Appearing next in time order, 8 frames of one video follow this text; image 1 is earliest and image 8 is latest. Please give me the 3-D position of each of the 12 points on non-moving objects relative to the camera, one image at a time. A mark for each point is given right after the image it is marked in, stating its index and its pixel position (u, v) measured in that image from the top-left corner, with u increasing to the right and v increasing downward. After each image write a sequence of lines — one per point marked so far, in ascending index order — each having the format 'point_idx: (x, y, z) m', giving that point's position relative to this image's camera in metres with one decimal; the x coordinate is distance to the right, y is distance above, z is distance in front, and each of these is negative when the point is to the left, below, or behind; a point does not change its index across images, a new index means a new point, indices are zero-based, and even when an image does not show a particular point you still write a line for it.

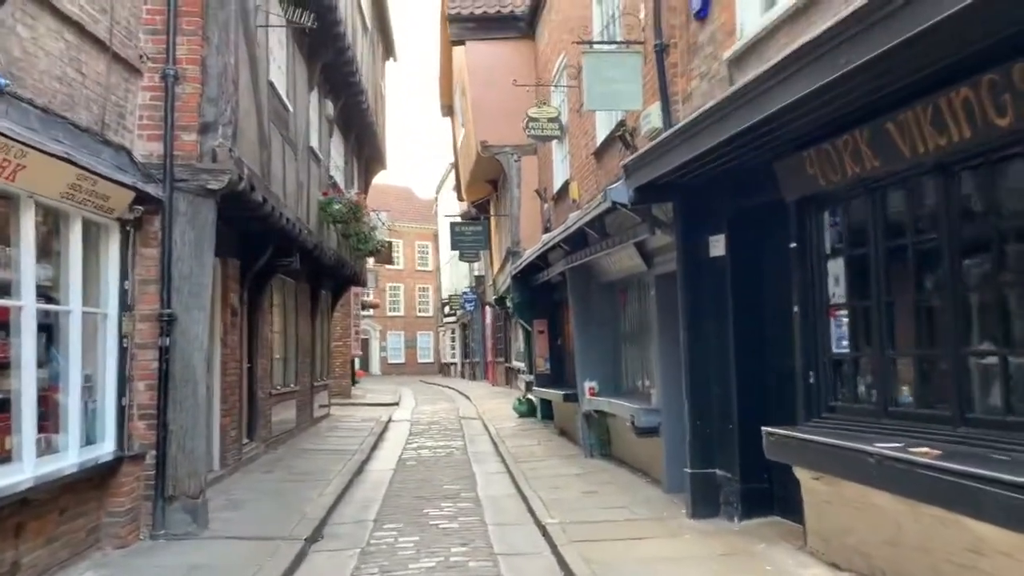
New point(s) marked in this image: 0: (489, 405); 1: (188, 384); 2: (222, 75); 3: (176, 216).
0: (-0.4, -2.5, +18.9) m
1: (-2.5, -0.8, +6.9) m
2: (-2.3, +1.7, +7.1) m
3: (-2.6, +0.6, +6.9) m
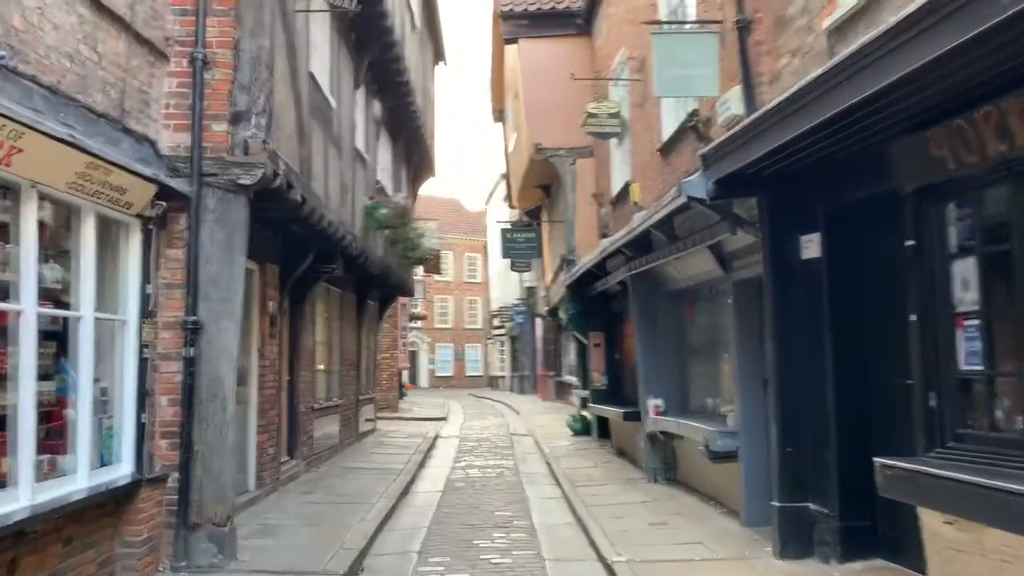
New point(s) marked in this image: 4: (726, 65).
0: (+0.6, -2.8, +18.1) m
1: (-2.1, -0.8, +6.2) m
2: (-1.9, +1.7, +6.5) m
3: (-2.2, +0.5, +6.3) m
4: (+1.8, +1.8, +7.3) m
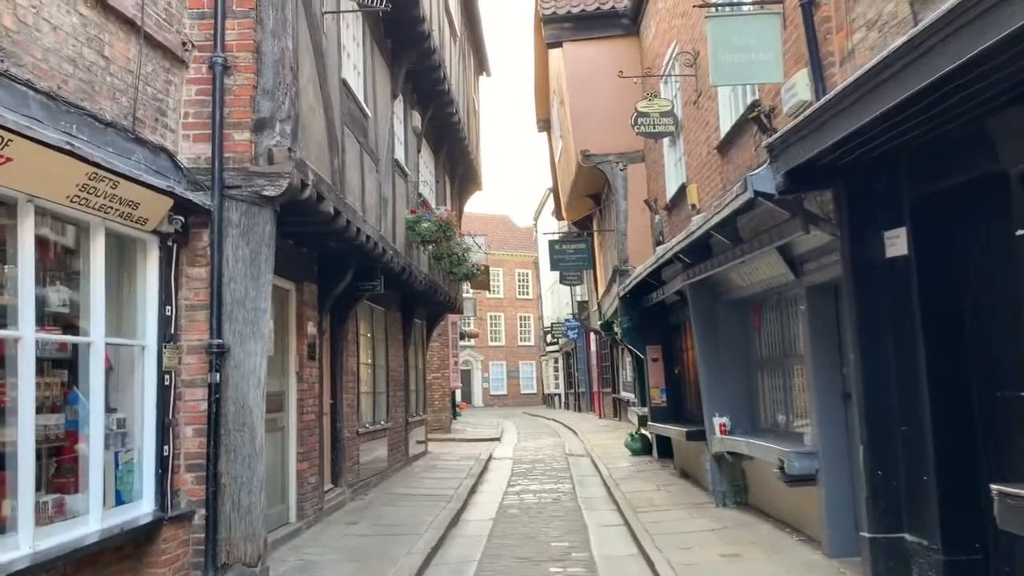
0: (+1.7, -3.0, +17.4) m
1: (-1.7, -0.9, +5.7) m
2: (-1.6, +1.5, +6.0) m
3: (-1.9, +0.4, +5.8) m
4: (+2.1, +1.8, +6.6) m
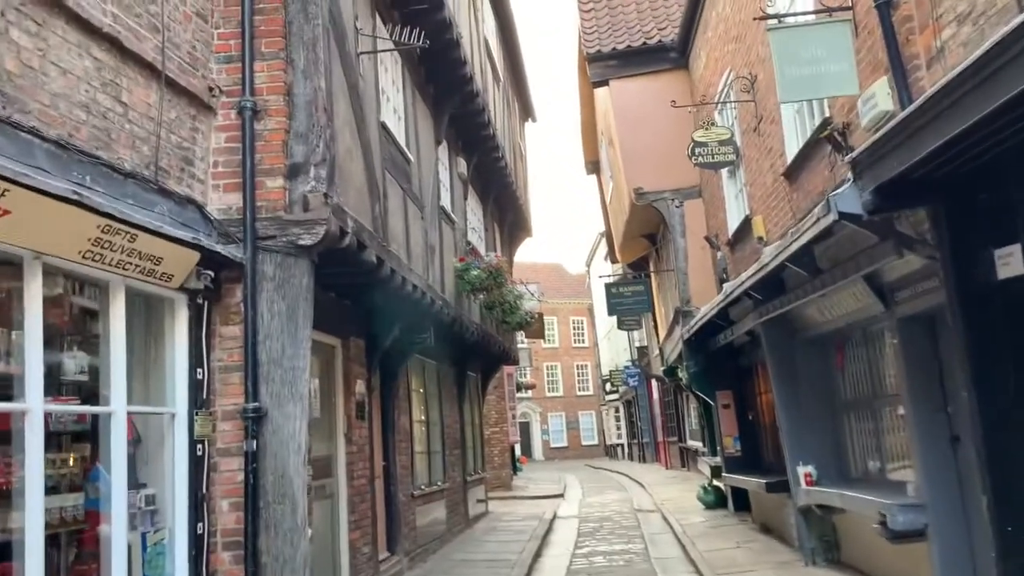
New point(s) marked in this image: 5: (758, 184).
0: (+2.9, -3.9, +16.5) m
1: (-1.4, -1.3, +5.2) m
2: (-1.3, +1.2, +5.7) m
3: (-1.5, 0.0, +5.4) m
4: (+2.4, +1.6, +6.0) m
5: (+2.5, +1.1, +9.1) m
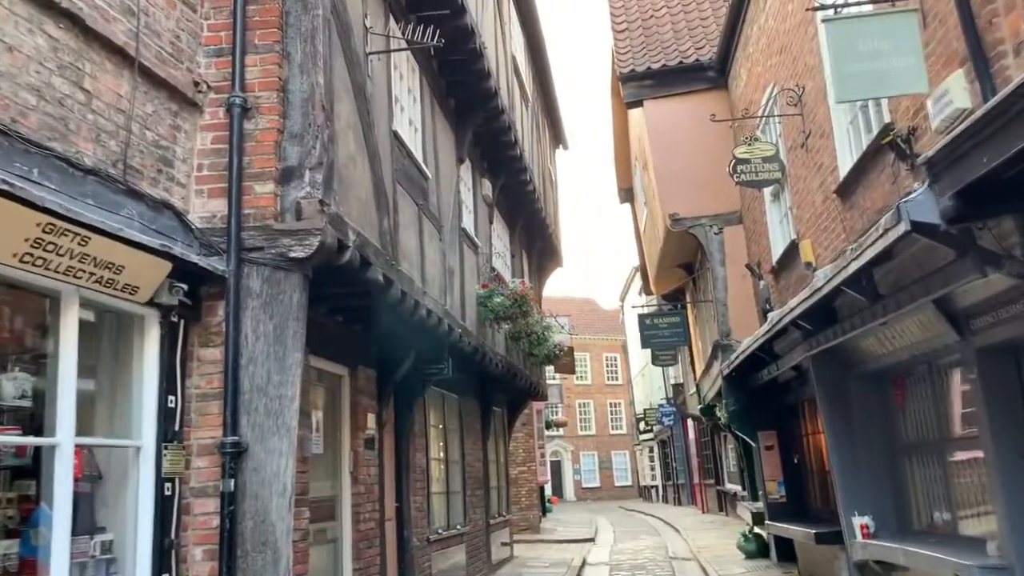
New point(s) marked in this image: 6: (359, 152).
0: (+3.4, -4.4, +15.5) m
1: (-1.3, -1.4, +4.5) m
2: (-1.2, +1.1, +5.1) m
3: (-1.4, -0.1, +4.8) m
4: (+2.5, +1.4, +5.3) m
5: (+2.8, +0.8, +8.4) m
6: (-1.0, +0.9, +5.7) m
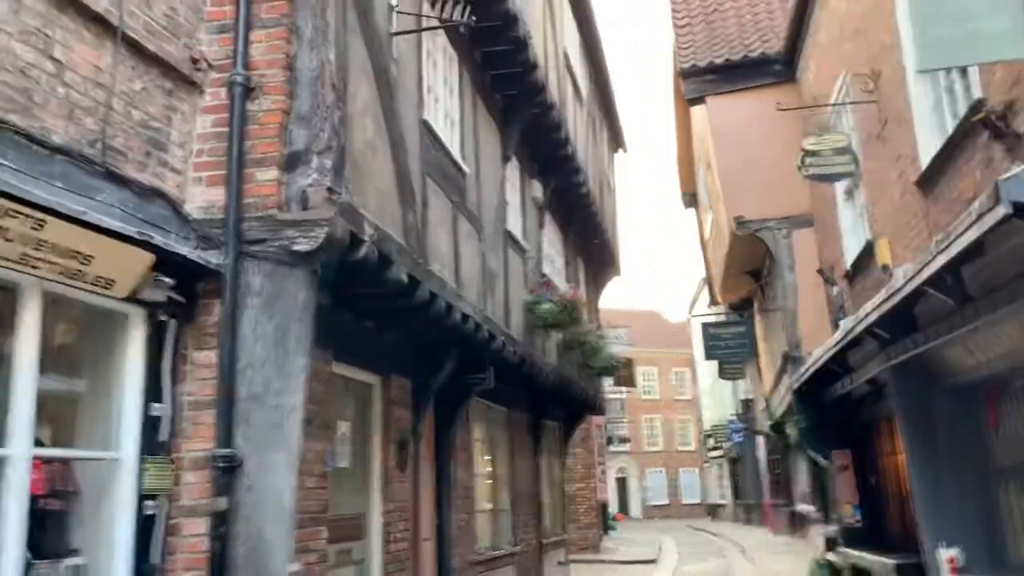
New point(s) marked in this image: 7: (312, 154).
0: (+4.4, -4.6, +14.6) m
1: (-1.2, -1.3, +4.0) m
2: (-1.0, +1.1, +4.6) m
3: (-1.3, 0.0, +4.3) m
4: (+2.7, +1.4, +4.6) m
5: (+3.2, +0.7, +7.6) m
6: (-0.8, +0.9, +5.2) m
7: (-1.0, +0.7, +4.5) m
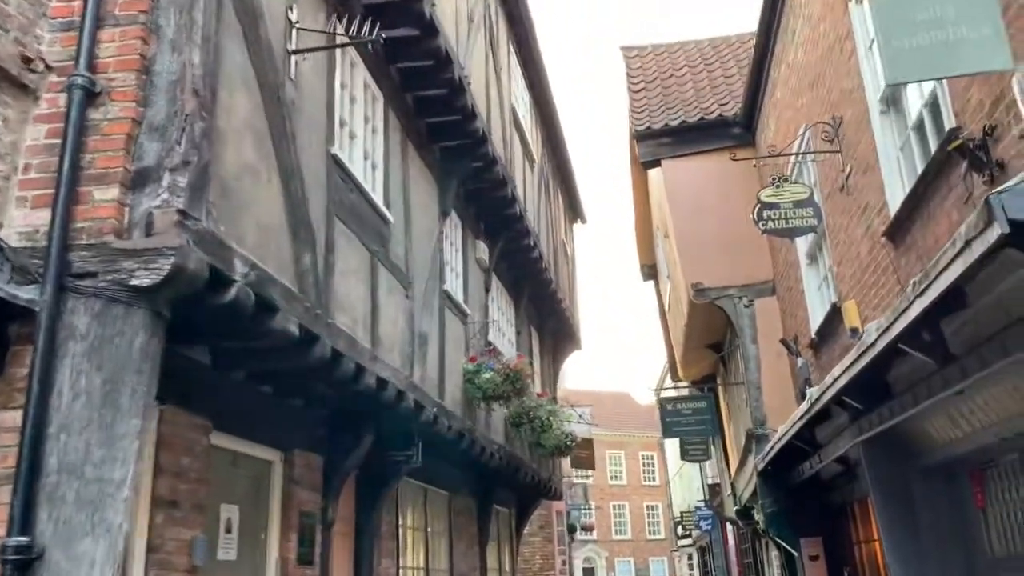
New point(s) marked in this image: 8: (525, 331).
0: (+3.6, -5.8, +13.4) m
1: (-1.6, -1.5, +3.1) m
2: (-1.5, +0.9, +3.8) m
3: (-1.7, -0.2, +3.5) m
4: (+2.3, +1.2, +4.0) m
5: (+2.6, +0.2, +6.9) m
6: (-1.3, +0.6, +4.5) m
7: (-1.5, +0.5, +3.7) m
8: (+0.2, -0.6, +12.2) m
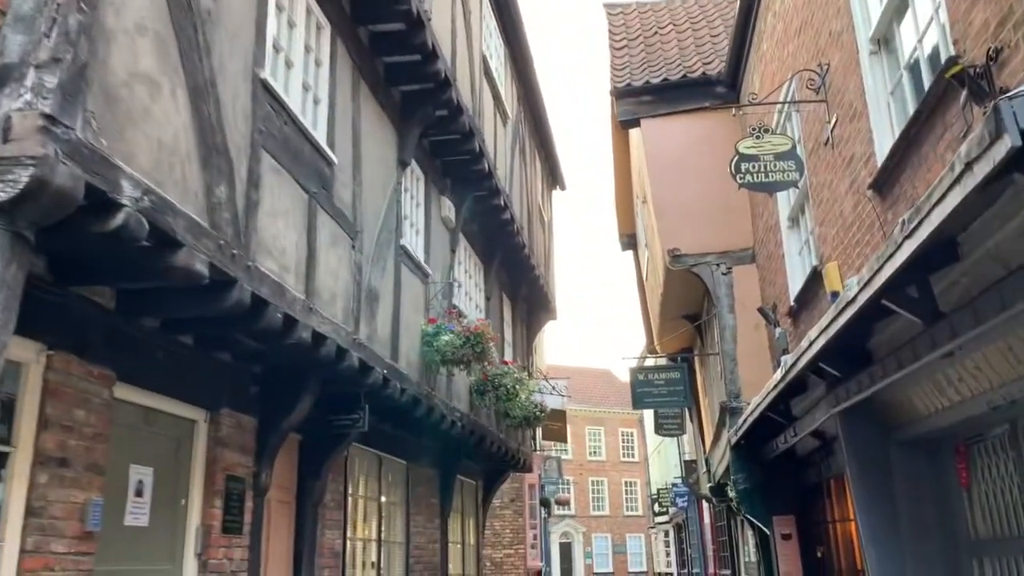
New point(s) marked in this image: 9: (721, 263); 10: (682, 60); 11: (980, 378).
0: (+3.0, -5.3, +13.1) m
1: (-1.9, -1.2, +2.5) m
2: (-1.7, +1.2, +3.3) m
3: (-2.0, +0.1, +2.9) m
4: (+2.0, +1.4, +3.5) m
5: (+2.3, +0.5, +6.4) m
6: (-1.5, +0.9, +3.9) m
7: (-1.7, +0.8, +3.2) m
8: (-0.2, -0.1, +11.7) m
9: (+2.4, +0.3, +10.2) m
10: (+2.2, +2.9, +11.2) m
11: (+2.3, -0.5, +4.3) m
